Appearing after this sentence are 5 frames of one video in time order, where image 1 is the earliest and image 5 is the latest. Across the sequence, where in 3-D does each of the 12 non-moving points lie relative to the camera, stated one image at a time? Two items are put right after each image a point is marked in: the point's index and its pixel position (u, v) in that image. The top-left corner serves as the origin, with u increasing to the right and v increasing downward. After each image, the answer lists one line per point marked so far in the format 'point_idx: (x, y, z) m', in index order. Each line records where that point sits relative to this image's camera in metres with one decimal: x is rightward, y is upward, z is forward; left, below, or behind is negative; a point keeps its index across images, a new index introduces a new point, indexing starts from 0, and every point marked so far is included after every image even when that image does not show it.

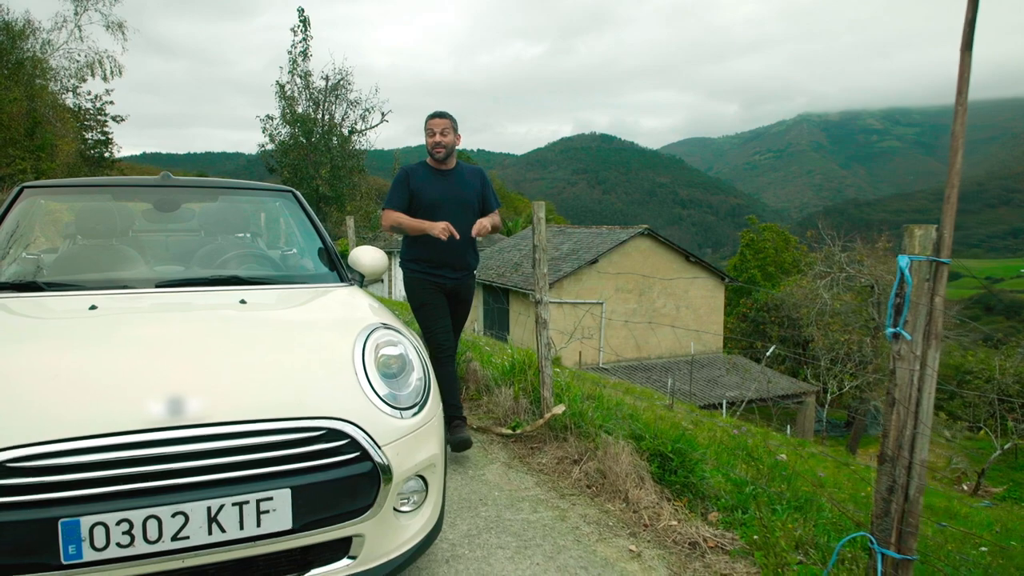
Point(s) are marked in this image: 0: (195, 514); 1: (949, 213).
0: (-0.8, -0.6, +1.8) m
1: (+1.3, +0.2, +2.0) m
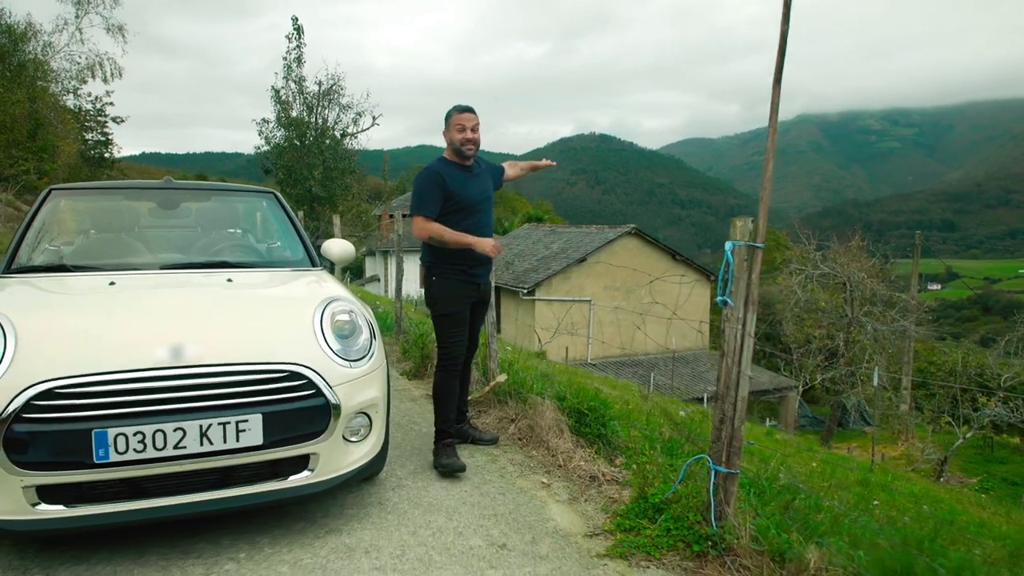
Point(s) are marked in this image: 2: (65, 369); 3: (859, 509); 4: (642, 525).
0: (-1.2, -0.5, +2.4) m
1: (+1.0, +0.3, +2.7) m
2: (-1.5, -0.3, +2.3) m
3: (+2.0, -1.3, +3.9) m
4: (+0.5, -1.0, +2.8) m
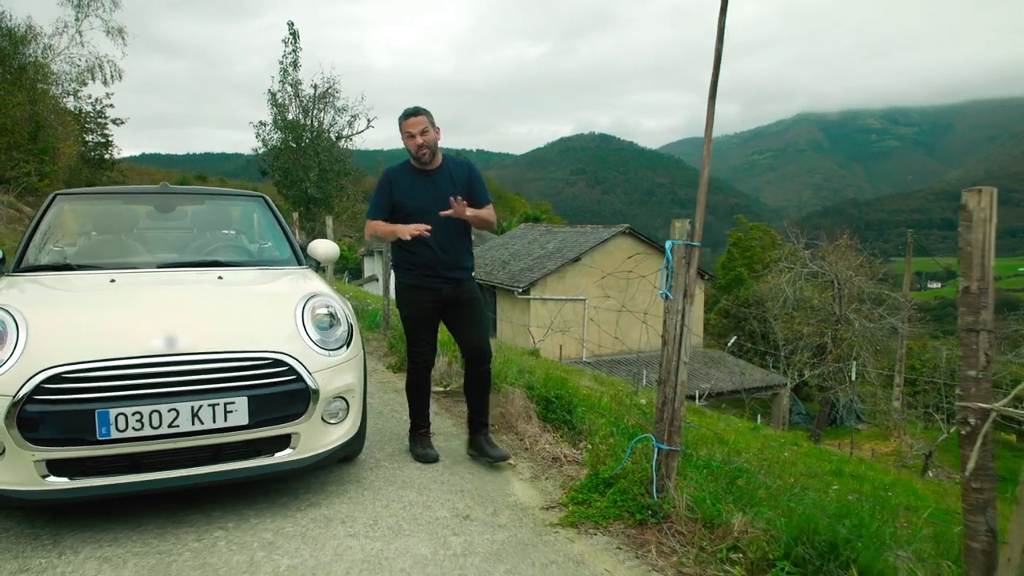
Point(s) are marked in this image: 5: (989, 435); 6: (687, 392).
0: (-1.3, -0.5, +2.7) m
1: (+0.8, +0.3, +2.9) m
2: (-1.7, -0.3, +2.6) m
3: (+1.8, -1.2, +4.2) m
4: (+0.4, -1.0, +3.1) m
5: (+1.2, -0.4, +1.8) m
6: (+0.8, -0.5, +2.9) m
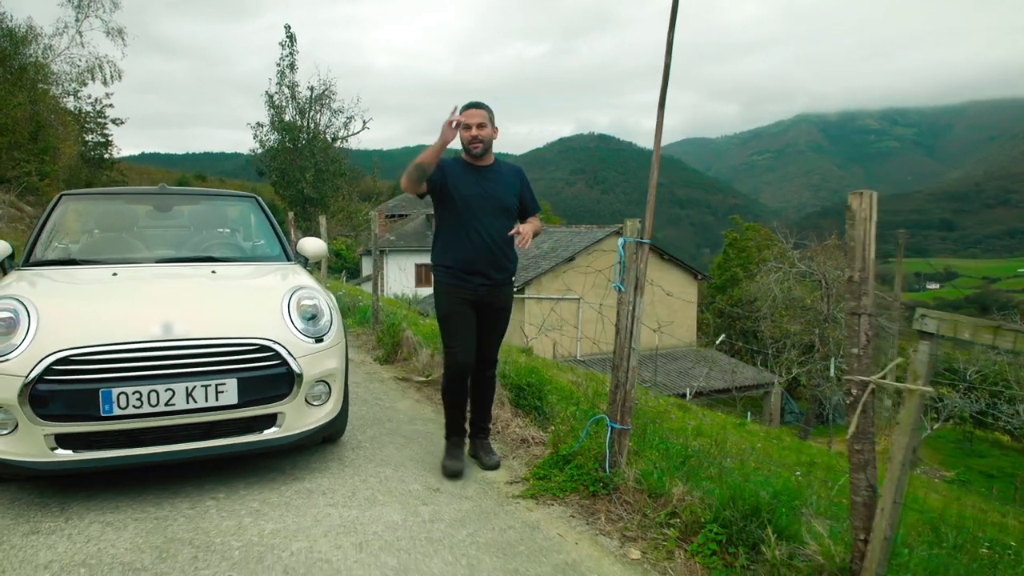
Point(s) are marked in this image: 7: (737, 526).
0: (-1.5, -0.5, +3.0) m
1: (+0.7, +0.4, +3.2) m
2: (-1.9, -0.2, +2.9) m
3: (+1.7, -1.2, +4.5) m
4: (+0.2, -0.9, +3.4) m
5: (+1.1, -0.4, +2.1) m
6: (+0.6, -0.4, +3.2) m
7: (+0.9, -0.9, +2.6) m
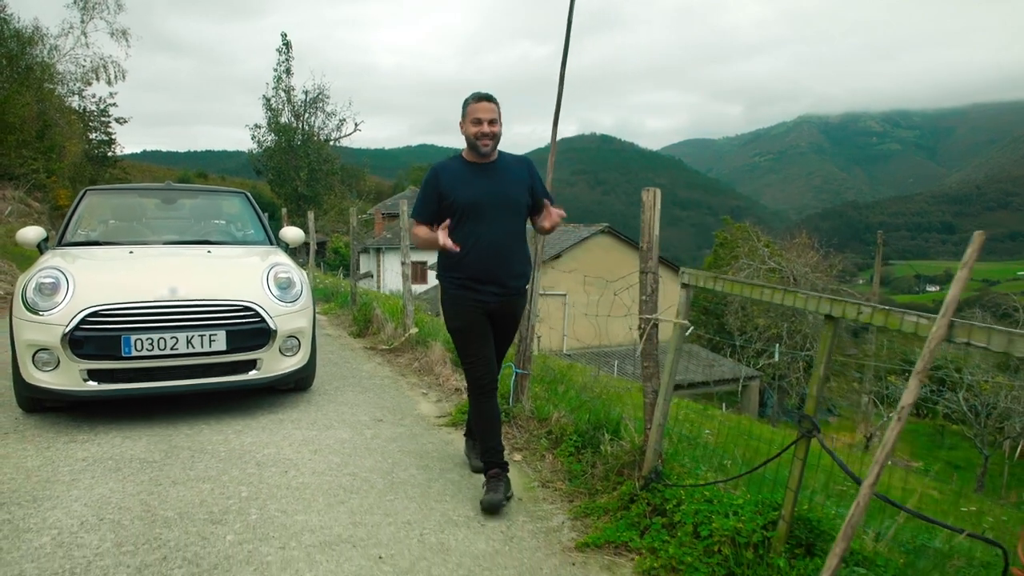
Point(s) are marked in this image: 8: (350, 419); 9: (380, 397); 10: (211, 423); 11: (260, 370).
0: (-1.9, -0.3, +4.0) m
1: (+0.2, +0.5, +4.2) m
2: (-2.3, -0.1, +3.9) m
3: (+1.2, -1.1, +5.4) m
4: (-0.3, -0.8, +4.3) m
5: (+0.6, -0.2, +3.0) m
6: (+0.1, -0.3, +4.2) m
7: (+0.4, -0.8, +3.5) m
8: (-1.0, -0.8, +4.2) m
9: (-0.9, -0.8, +4.8) m
10: (-1.8, -0.8, +4.1) m
11: (-1.6, -0.5, +4.2) m
